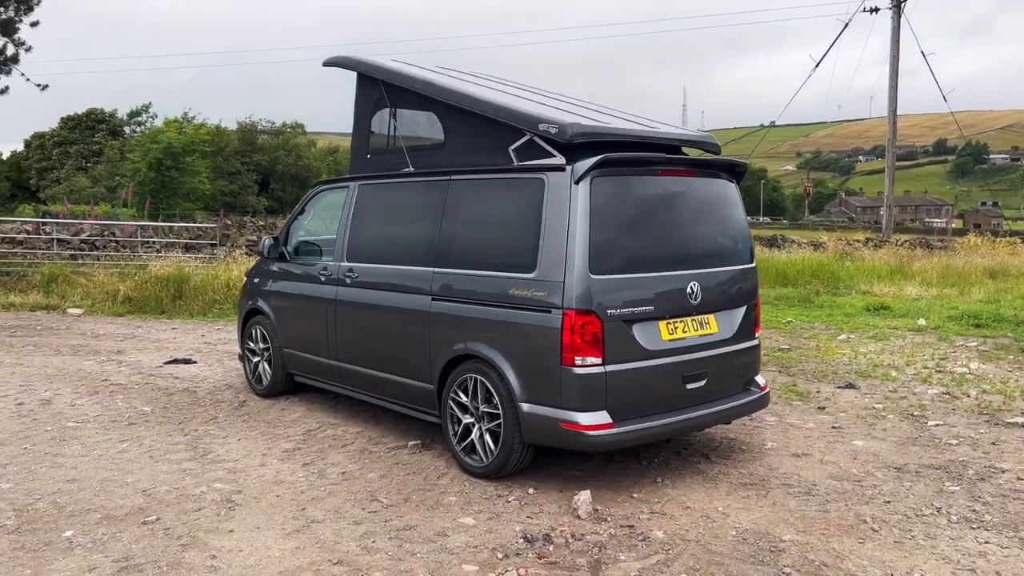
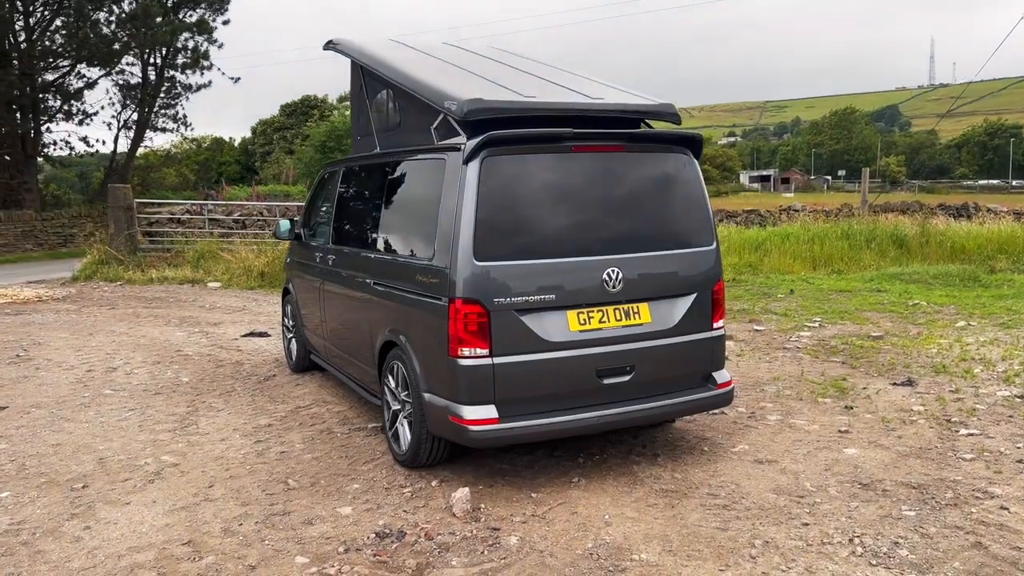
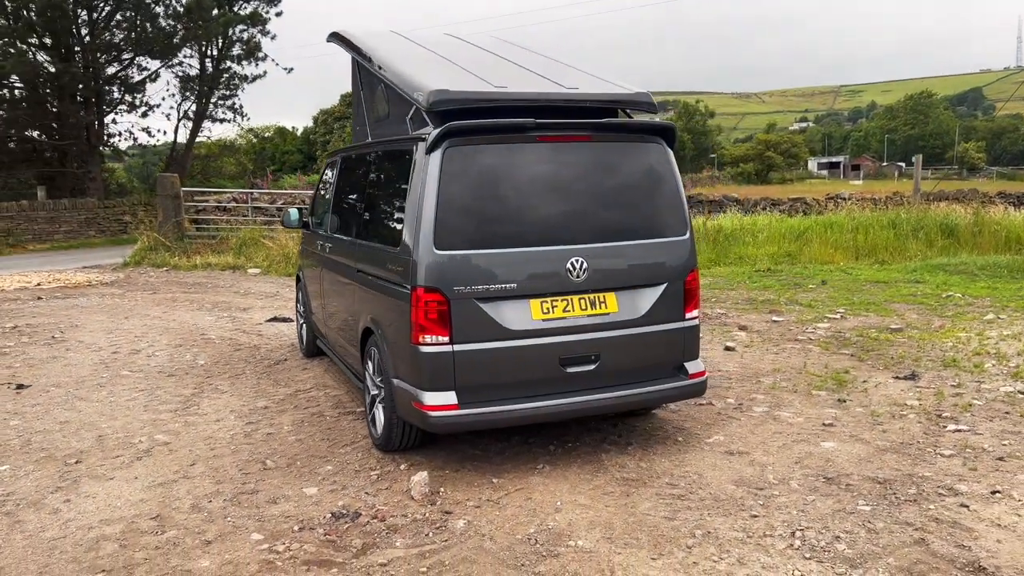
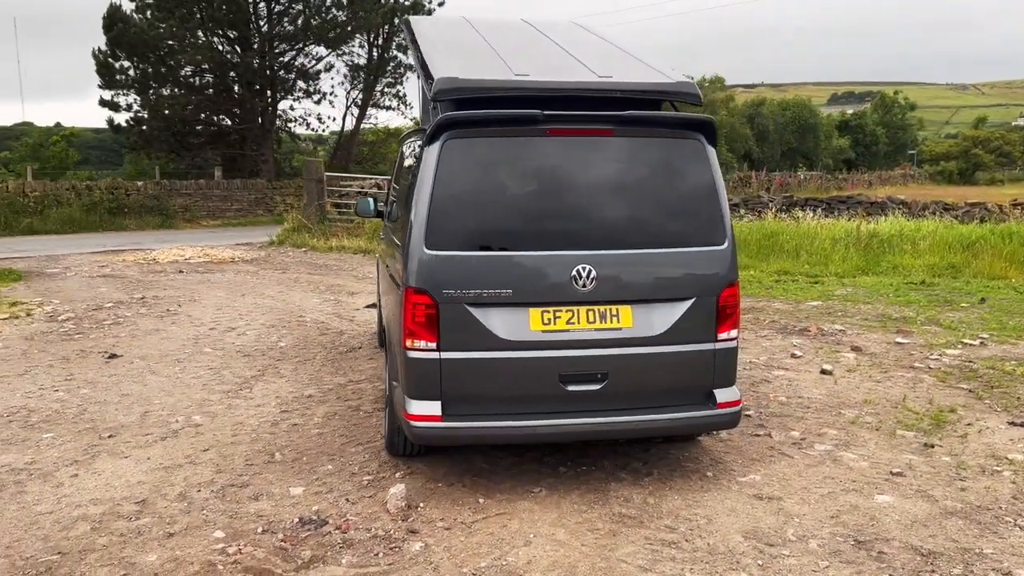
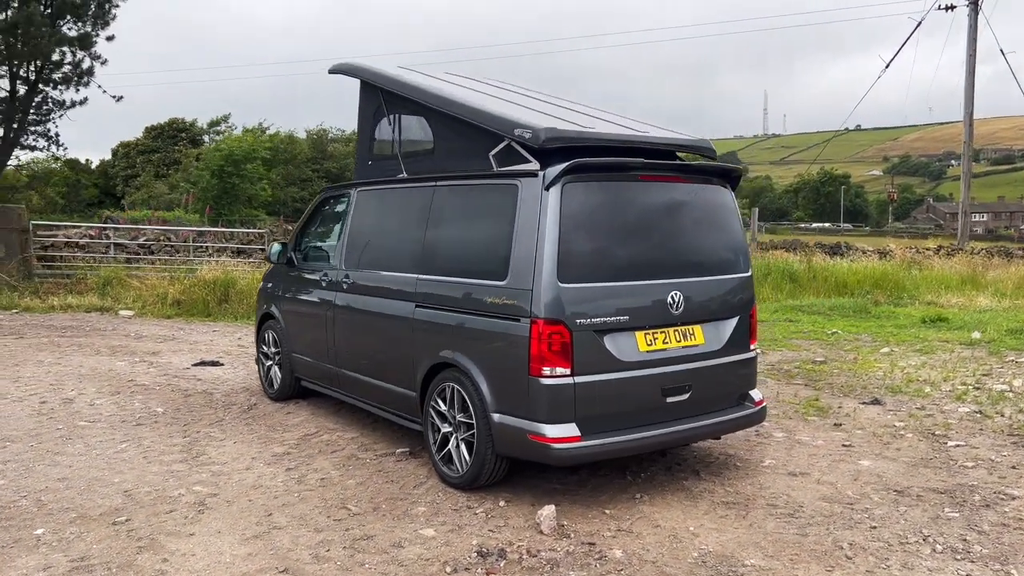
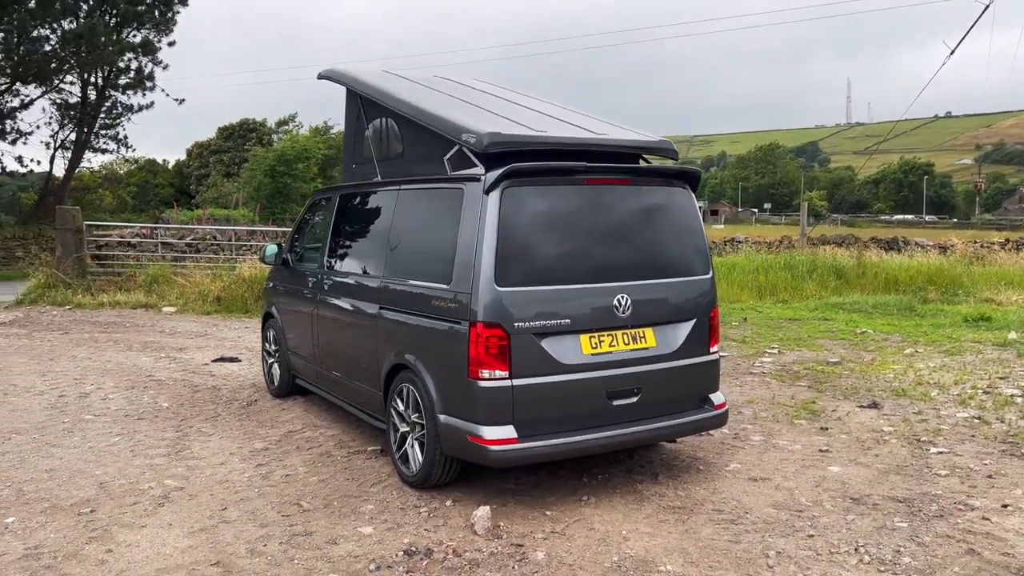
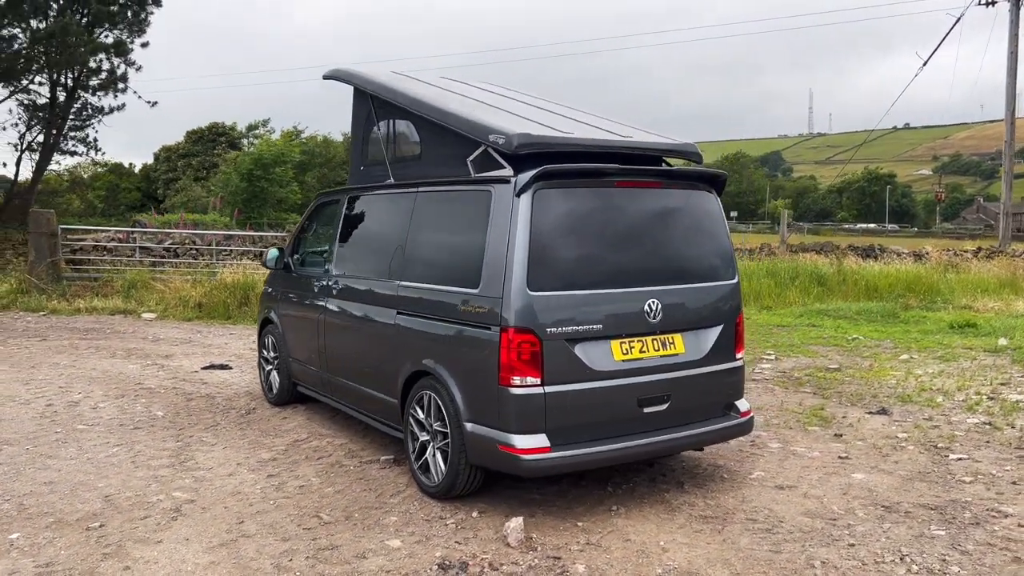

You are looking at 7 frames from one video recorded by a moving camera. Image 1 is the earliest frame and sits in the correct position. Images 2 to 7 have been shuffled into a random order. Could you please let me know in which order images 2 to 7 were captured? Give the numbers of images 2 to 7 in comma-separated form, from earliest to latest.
5, 7, 6, 2, 3, 4
